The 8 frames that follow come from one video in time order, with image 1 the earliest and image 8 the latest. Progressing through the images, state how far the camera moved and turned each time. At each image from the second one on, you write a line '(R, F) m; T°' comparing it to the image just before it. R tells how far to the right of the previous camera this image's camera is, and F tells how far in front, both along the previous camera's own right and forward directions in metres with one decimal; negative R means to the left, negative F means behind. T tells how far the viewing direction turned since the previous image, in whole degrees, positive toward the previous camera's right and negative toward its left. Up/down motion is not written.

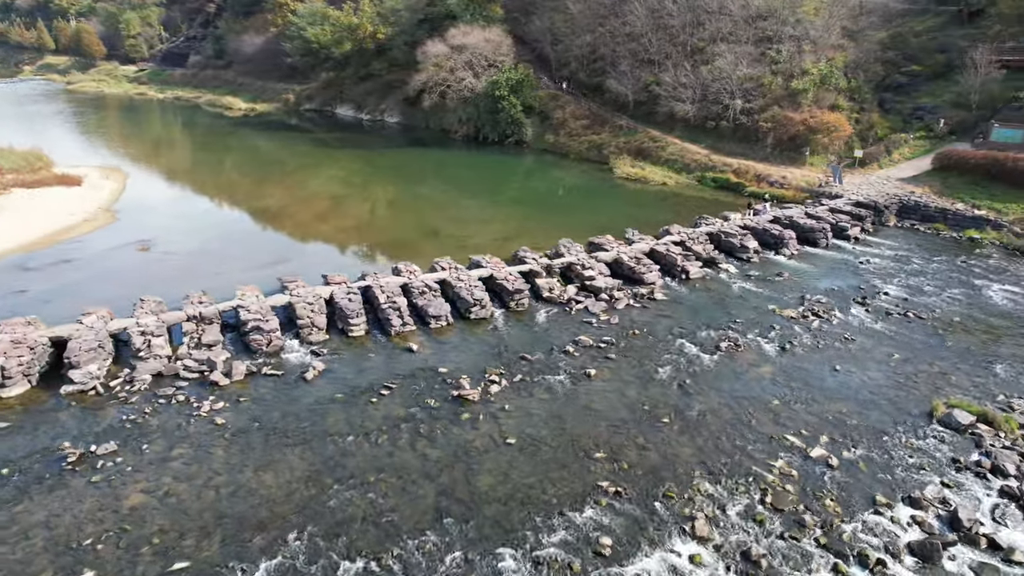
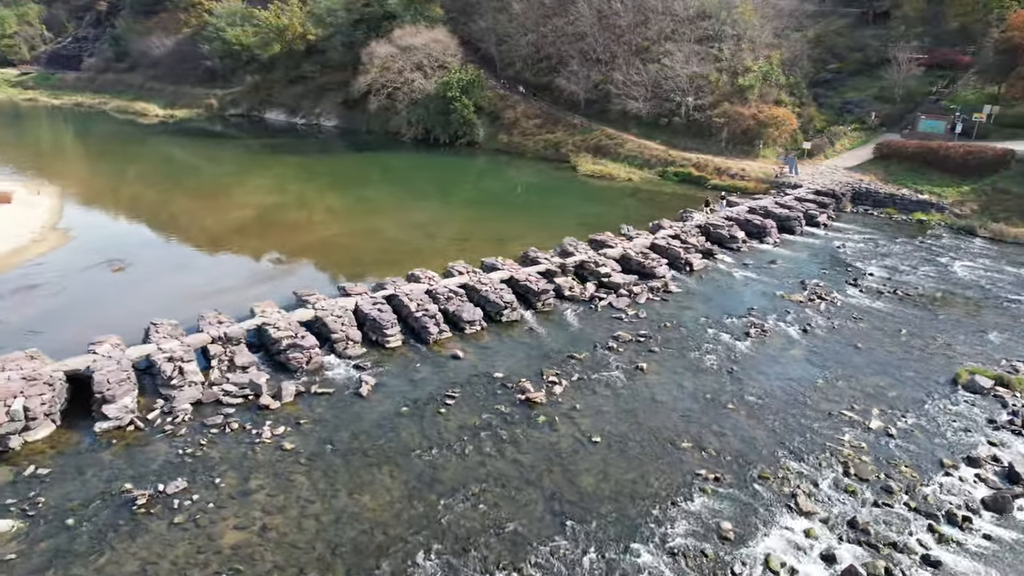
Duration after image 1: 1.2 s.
(-3.3, +0.2) m; +8°
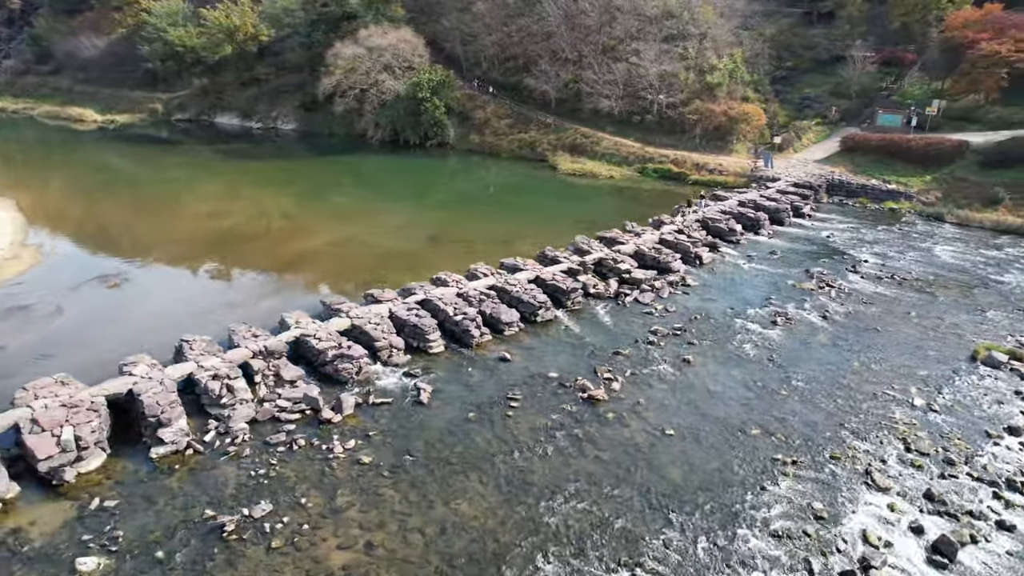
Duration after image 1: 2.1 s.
(-2.7, +0.1) m; +6°
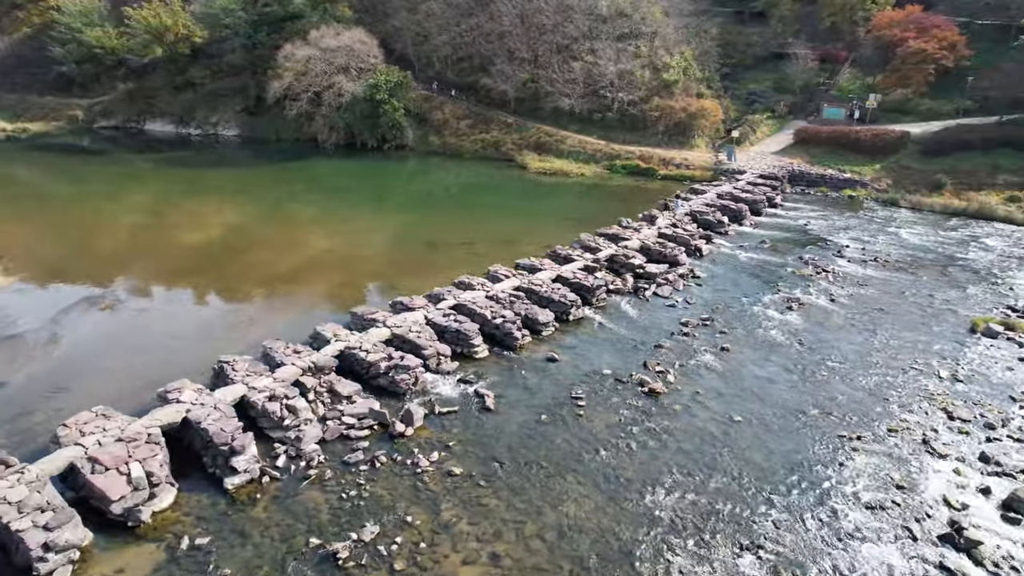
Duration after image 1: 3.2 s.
(-3.0, +0.2) m; +7°
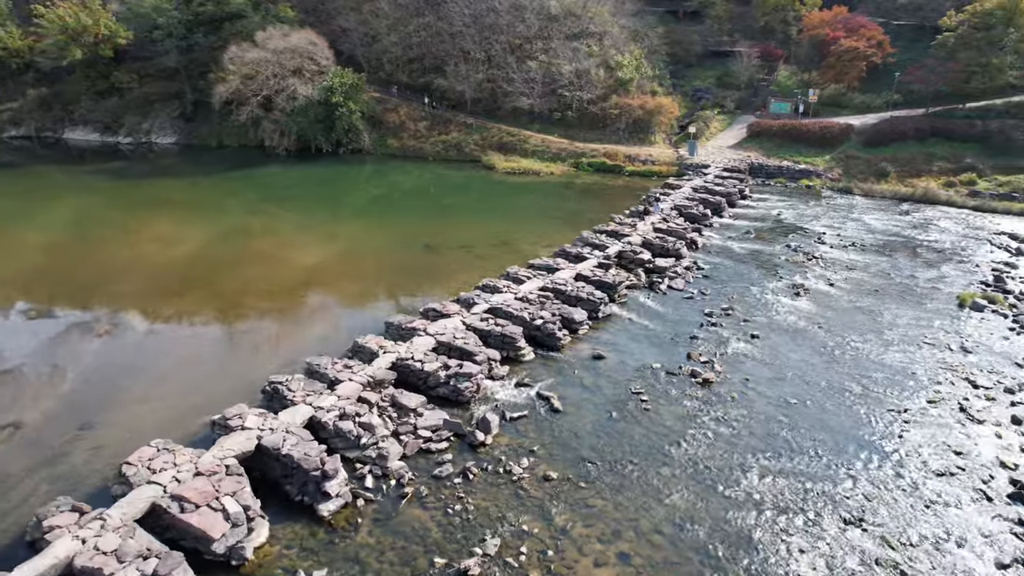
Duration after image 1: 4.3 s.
(-3.1, +0.3) m; +7°
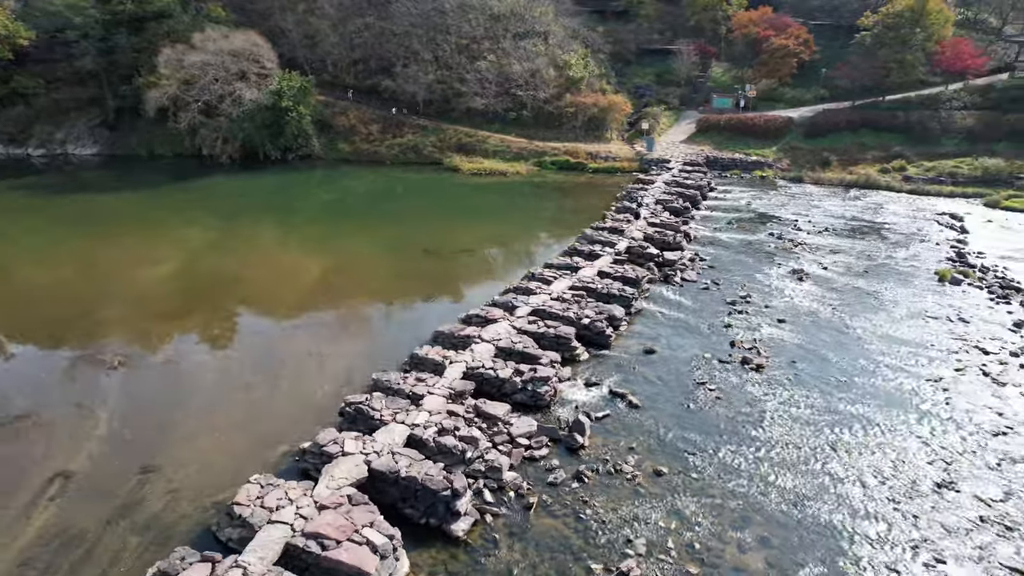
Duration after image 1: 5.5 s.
(-3.6, +0.4) m; +8°
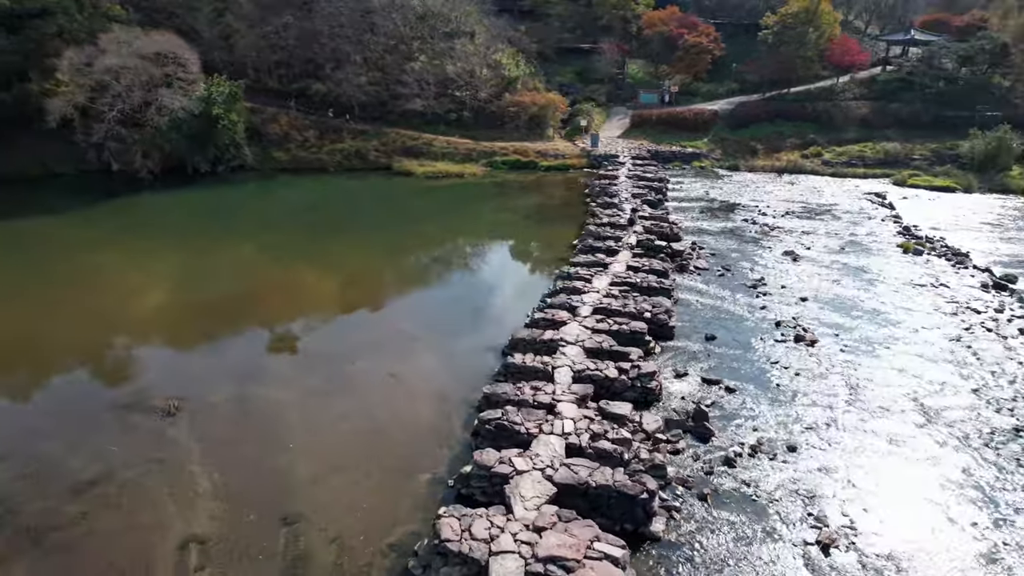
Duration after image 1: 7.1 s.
(-5.0, +0.6) m; +11°
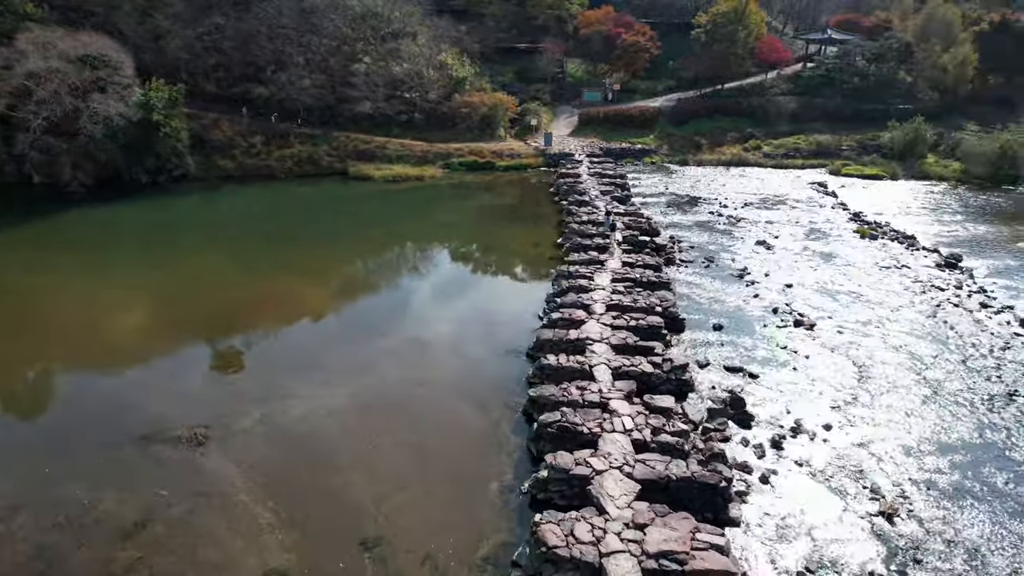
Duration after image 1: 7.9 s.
(-2.6, +0.2) m; +7°
